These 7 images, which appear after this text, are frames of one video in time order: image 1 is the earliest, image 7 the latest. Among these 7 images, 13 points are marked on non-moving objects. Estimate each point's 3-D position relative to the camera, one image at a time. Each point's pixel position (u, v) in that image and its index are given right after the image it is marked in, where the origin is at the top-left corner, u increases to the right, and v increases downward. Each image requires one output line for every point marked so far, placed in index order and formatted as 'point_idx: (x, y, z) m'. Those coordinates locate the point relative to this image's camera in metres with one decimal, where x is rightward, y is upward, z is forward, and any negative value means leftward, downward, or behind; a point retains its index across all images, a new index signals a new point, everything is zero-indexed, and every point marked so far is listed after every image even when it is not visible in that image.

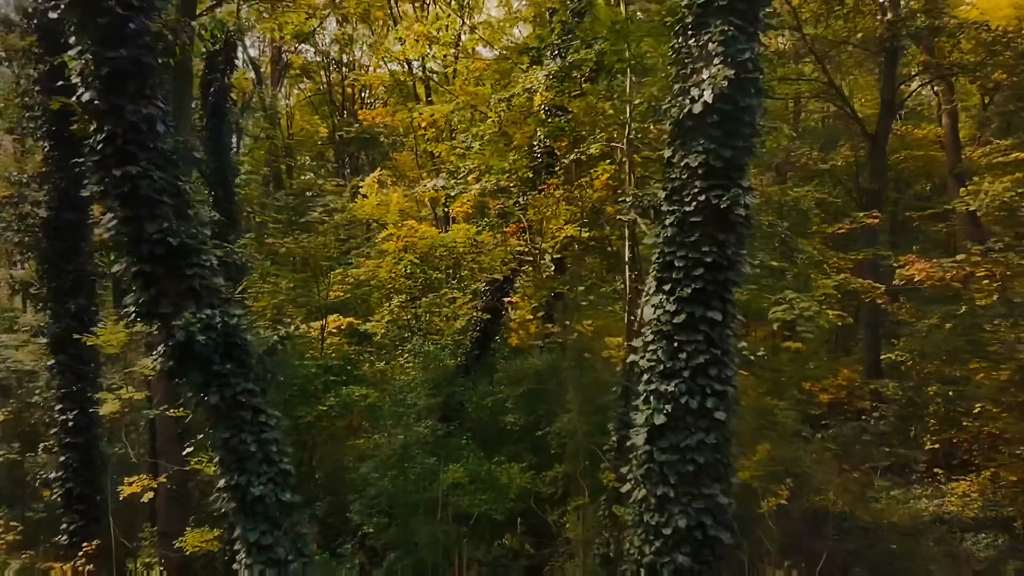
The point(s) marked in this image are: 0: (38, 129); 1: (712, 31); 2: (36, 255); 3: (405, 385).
0: (-4.3, +1.5, +8.4) m
1: (+1.1, +1.5, +5.6) m
2: (-4.4, +0.3, +8.5) m
3: (-1.2, -1.1, +9.6) m
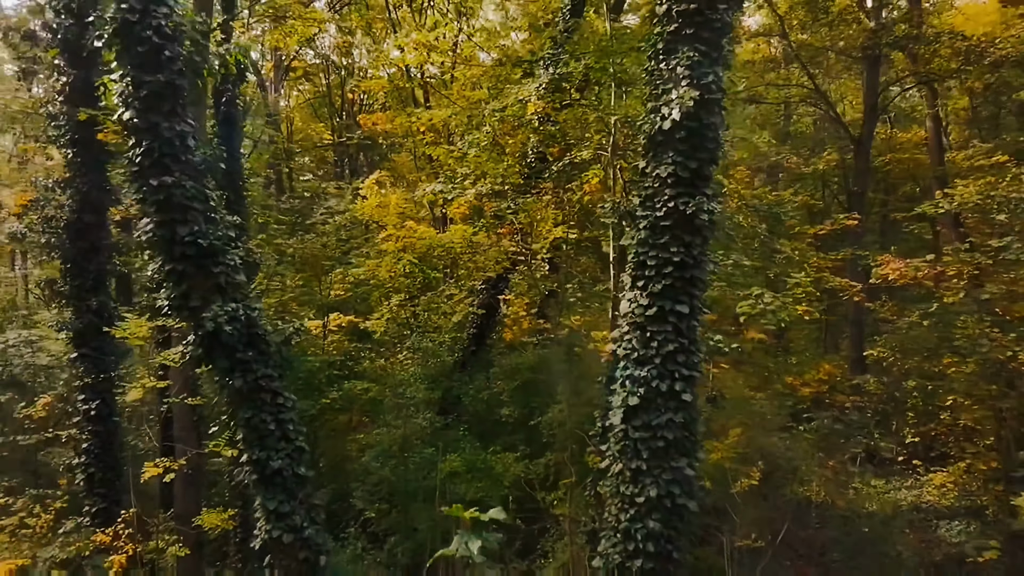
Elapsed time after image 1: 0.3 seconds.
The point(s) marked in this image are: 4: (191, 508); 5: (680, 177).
0: (-4.4, +1.5, +9.0) m
1: (+1.1, +1.5, +6.2) m
2: (-4.5, +0.3, +9.1) m
3: (-1.2, -1.1, +10.1) m
4: (-2.8, -1.9, +7.9) m
5: (+1.1, +0.7, +6.2) m
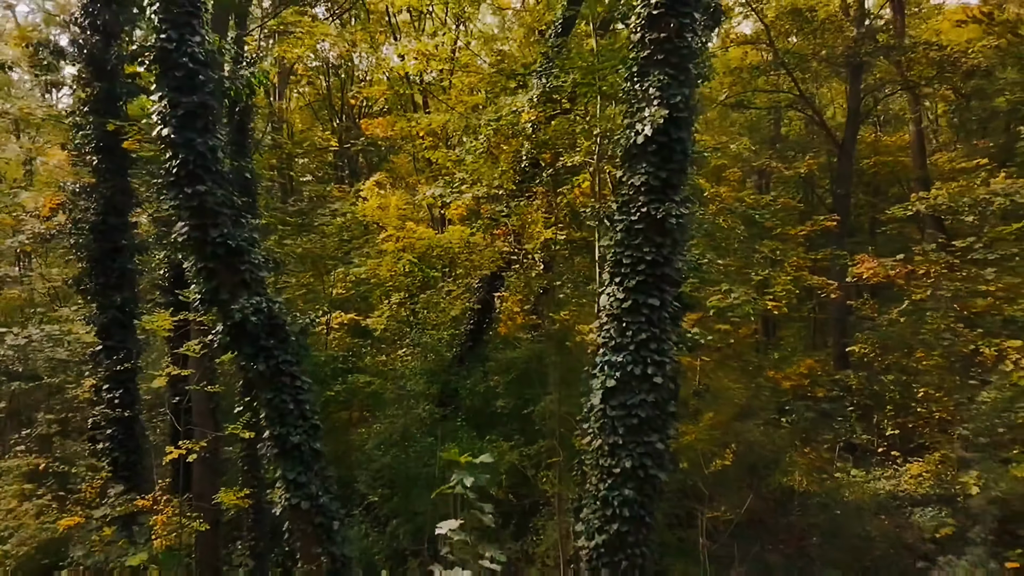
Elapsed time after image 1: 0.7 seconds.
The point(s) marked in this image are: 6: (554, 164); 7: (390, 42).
0: (-4.4, +1.5, +9.6) m
1: (+1.0, +1.6, +6.9) m
2: (-4.5, +0.3, +9.7) m
3: (-1.3, -1.0, +10.8) m
4: (-2.8, -1.8, +8.5) m
5: (+1.0, +0.8, +6.9) m
6: (+0.5, +1.2, +8.8) m
7: (-2.1, +4.1, +15.5) m
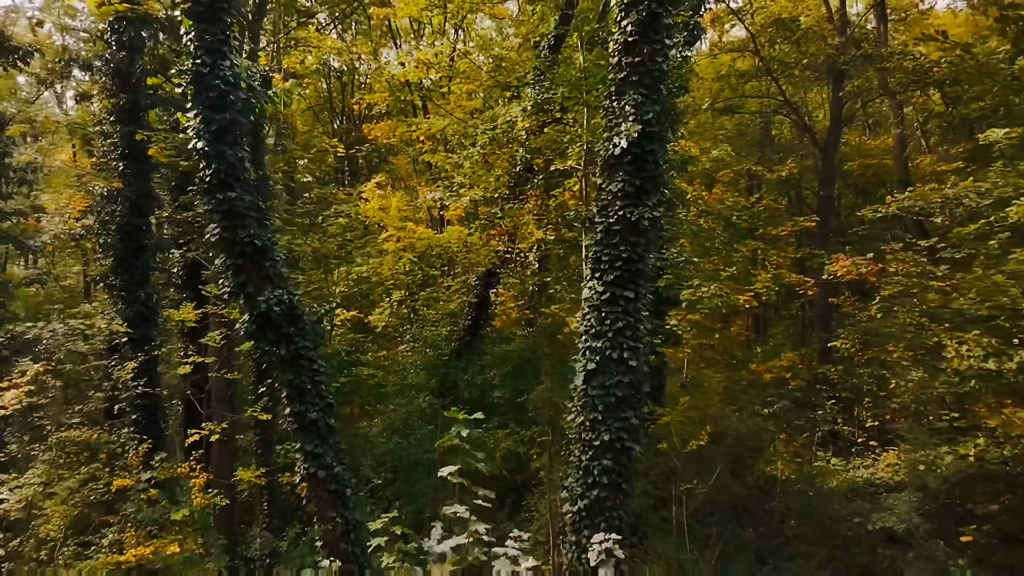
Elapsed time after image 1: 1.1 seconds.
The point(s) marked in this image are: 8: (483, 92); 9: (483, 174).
0: (-4.5, +1.6, +10.4) m
1: (+1.0, +1.6, +7.7) m
2: (-4.6, +0.4, +10.5) m
3: (-1.4, -1.0, +11.6) m
4: (-2.9, -1.8, +9.3) m
5: (+1.0, +0.8, +7.7) m
6: (+0.4, +1.3, +9.6) m
7: (-2.1, +4.2, +16.3) m
8: (-0.4, +2.6, +12.1) m
9: (-0.3, +1.3, +9.9) m
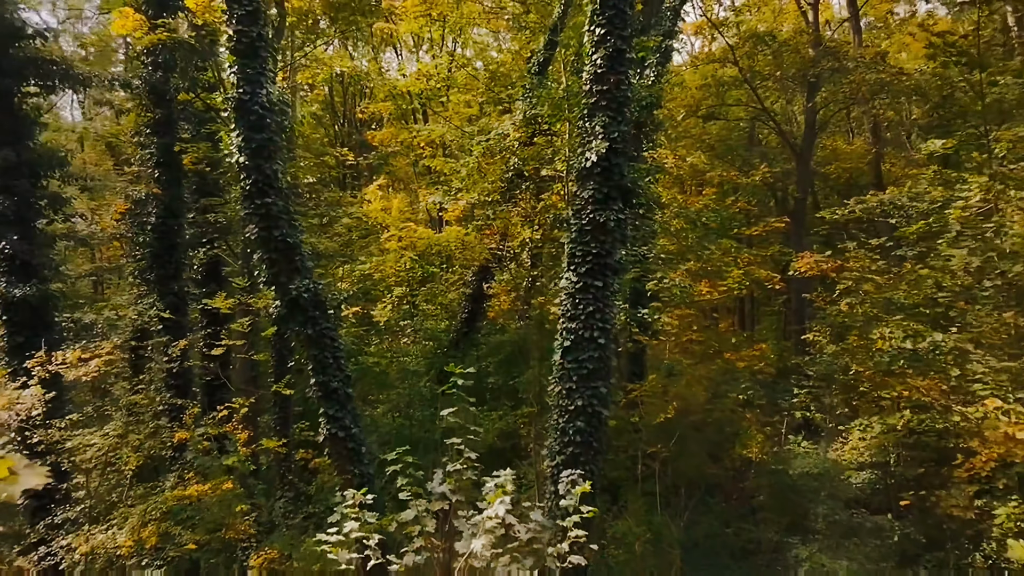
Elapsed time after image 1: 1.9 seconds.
0: (-4.6, +1.6, +11.7) m
1: (+0.9, +1.7, +9.0) m
2: (-4.7, +0.5, +11.8) m
3: (-1.5, -0.9, +12.9) m
4: (-3.0, -1.7, +10.6) m
5: (+0.9, +0.9, +9.0) m
6: (+0.3, +1.4, +10.9) m
7: (-2.3, +4.2, +17.6) m
8: (-0.5, +2.7, +13.4) m
9: (-0.4, +1.3, +11.2) m
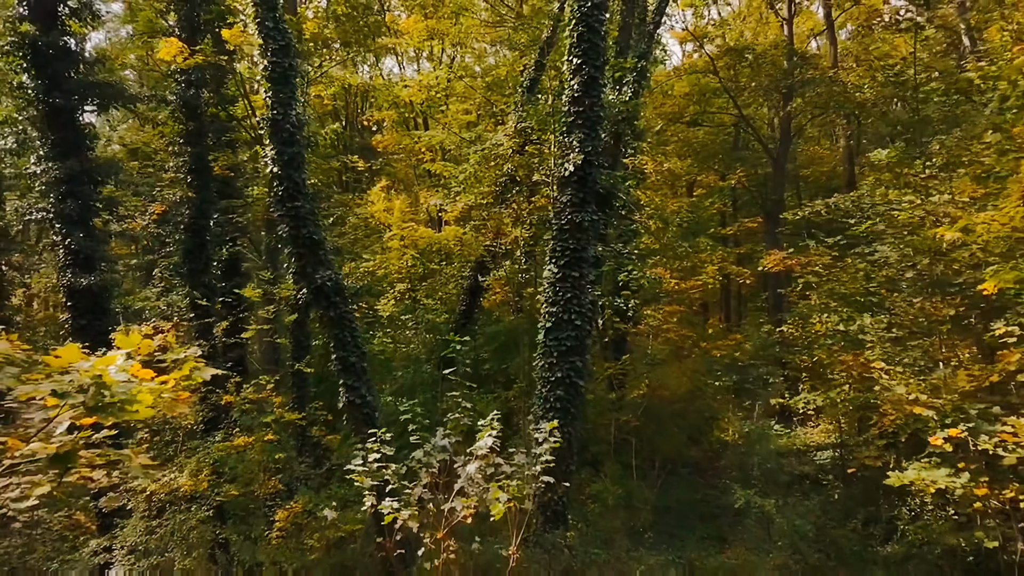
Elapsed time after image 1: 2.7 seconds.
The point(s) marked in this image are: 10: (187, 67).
0: (-4.7, +1.7, +13.2) m
1: (+0.8, +1.8, +10.5) m
2: (-4.8, +0.6, +13.3) m
3: (-1.6, -0.8, +14.4) m
4: (-3.1, -1.6, +12.1) m
5: (+0.8, +1.0, +10.5) m
6: (+0.2, +1.5, +12.4) m
7: (-2.4, +4.3, +19.0) m
8: (-0.6, +2.8, +14.9) m
9: (-0.5, +1.5, +12.7) m
10: (-4.6, +3.1, +12.9) m
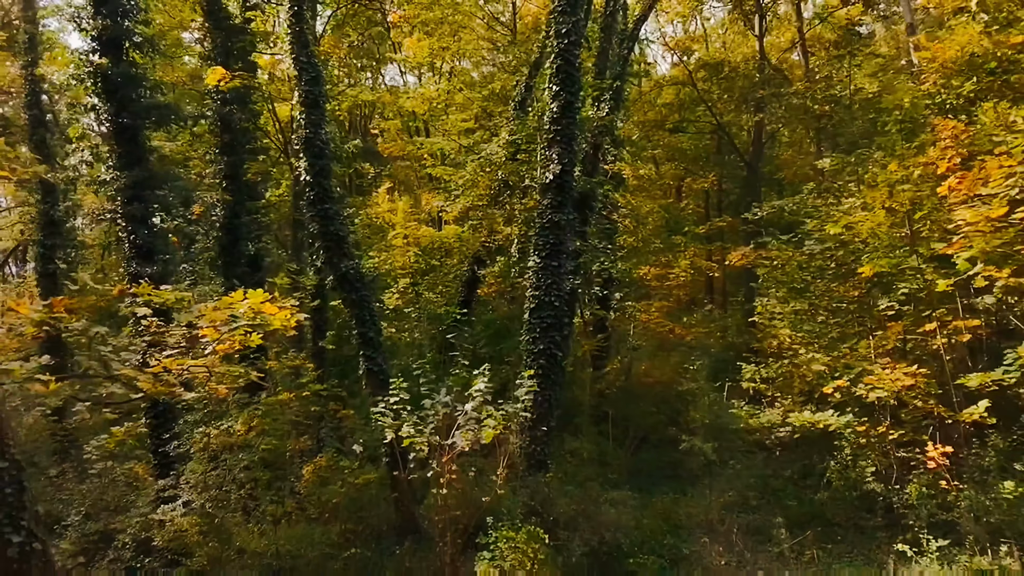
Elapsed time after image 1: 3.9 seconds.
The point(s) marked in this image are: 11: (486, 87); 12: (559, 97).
0: (-4.8, +1.9, +15.2) m
1: (+0.6, +1.9, +12.5) m
2: (-4.9, +0.7, +15.3) m
3: (-1.7, -0.7, +16.4) m
4: (-3.2, -1.5, +14.1) m
5: (+0.6, +1.1, +12.5) m
6: (+0.1, +1.6, +14.3) m
7: (-2.5, +4.5, +21.0) m
8: (-0.7, +3.0, +16.9) m
9: (-0.6, +1.6, +14.7) m
10: (-4.7, +3.3, +14.8) m
11: (-0.5, +3.6, +17.2) m
12: (+0.7, +2.6, +12.5) m
